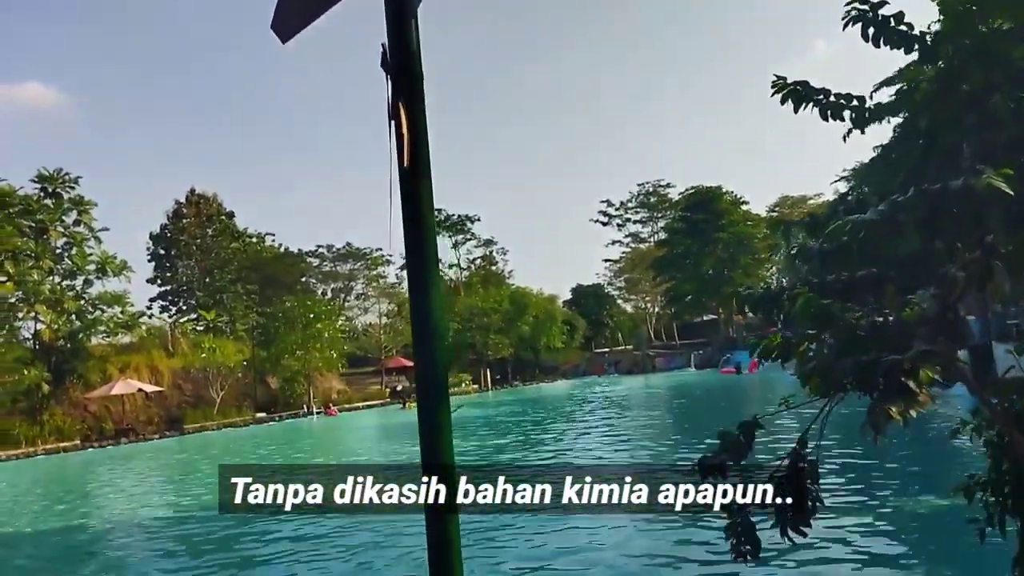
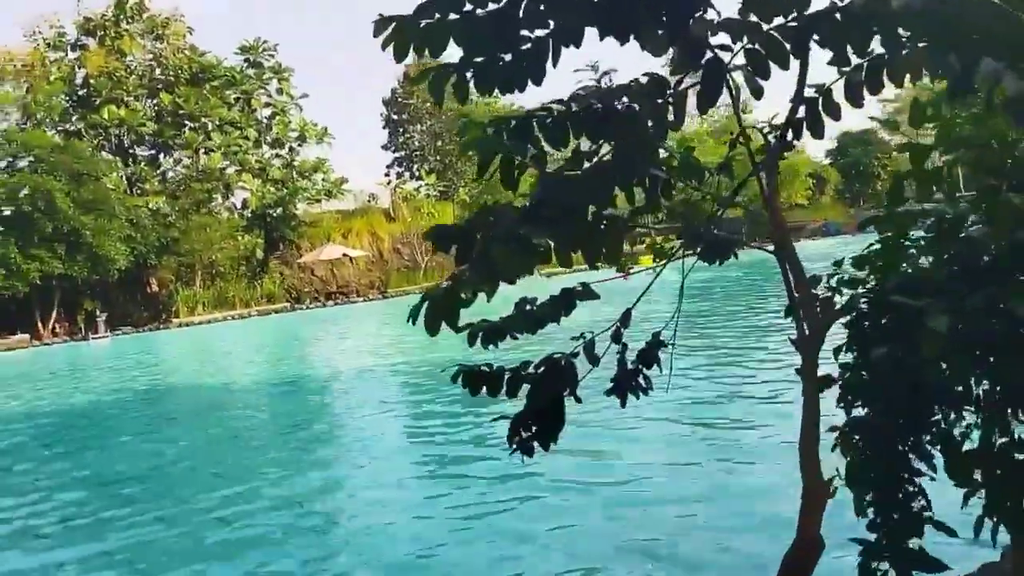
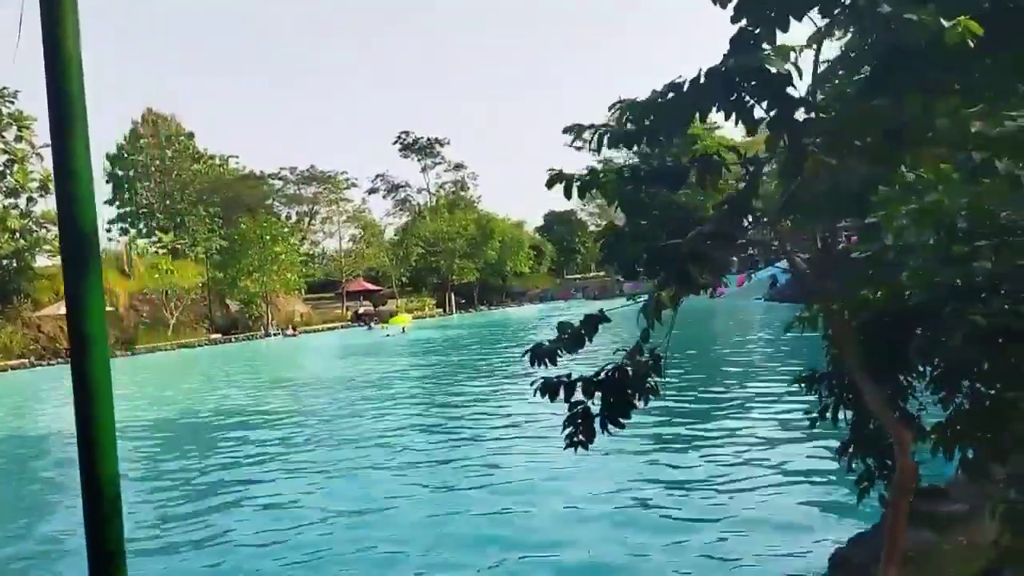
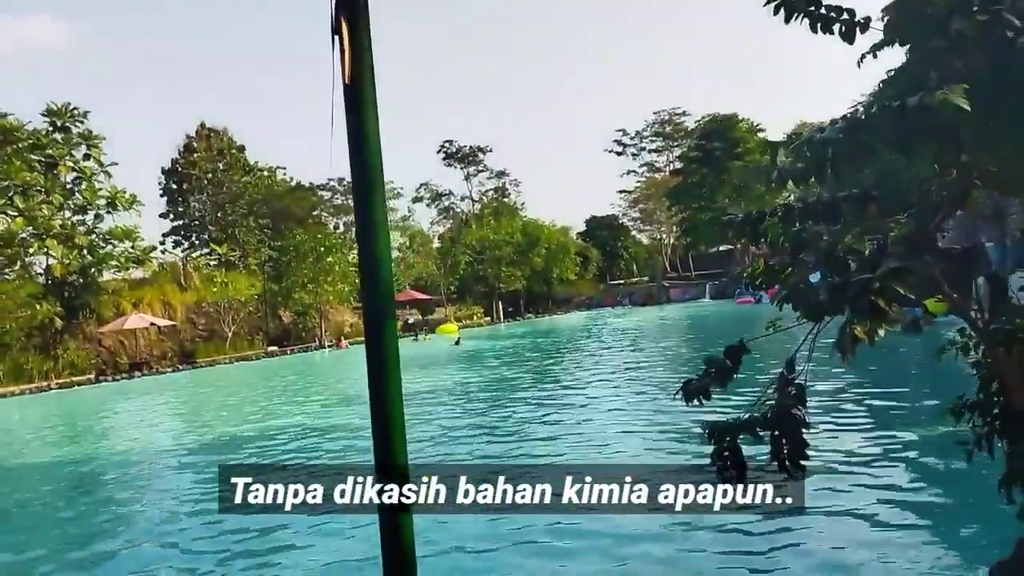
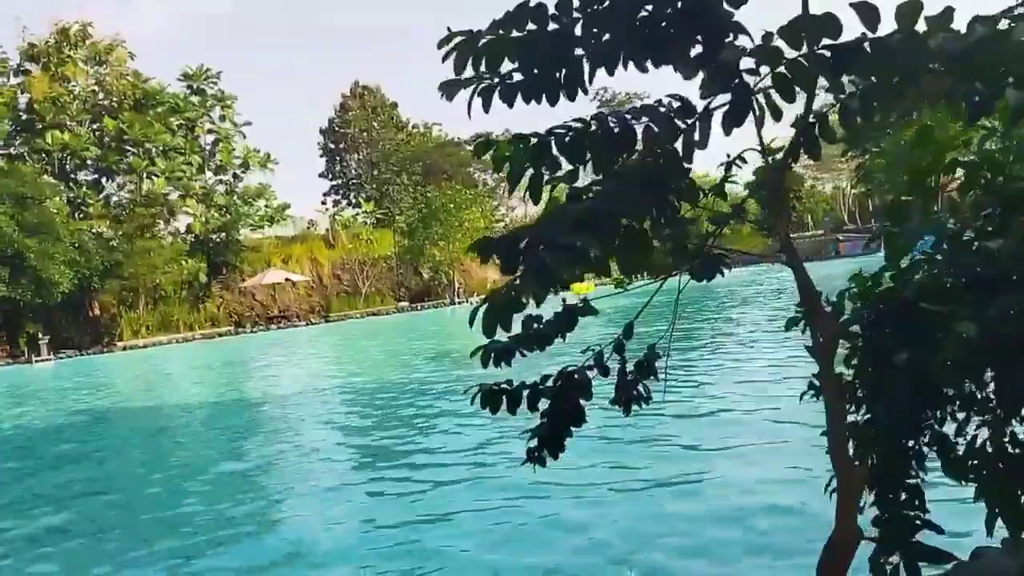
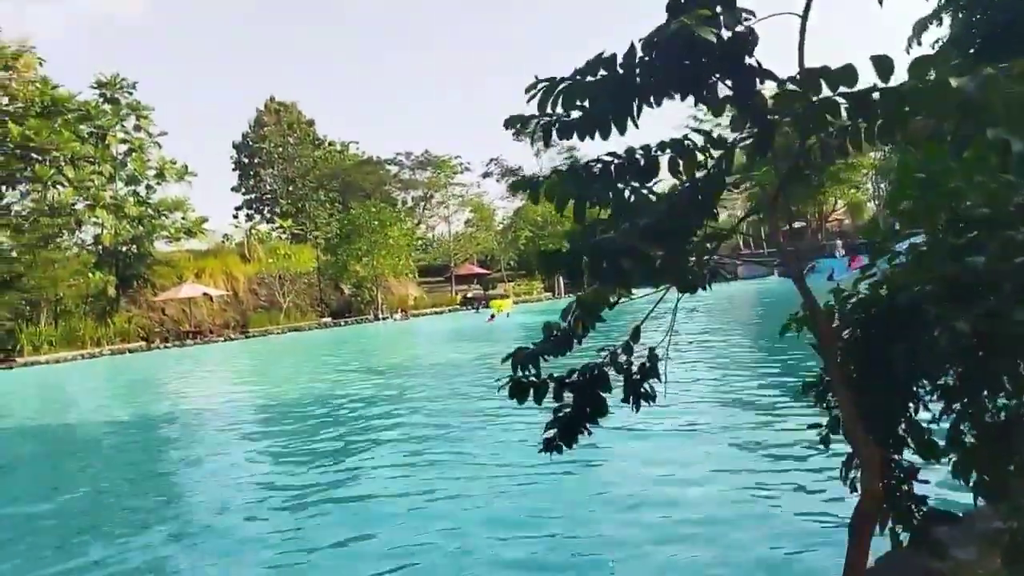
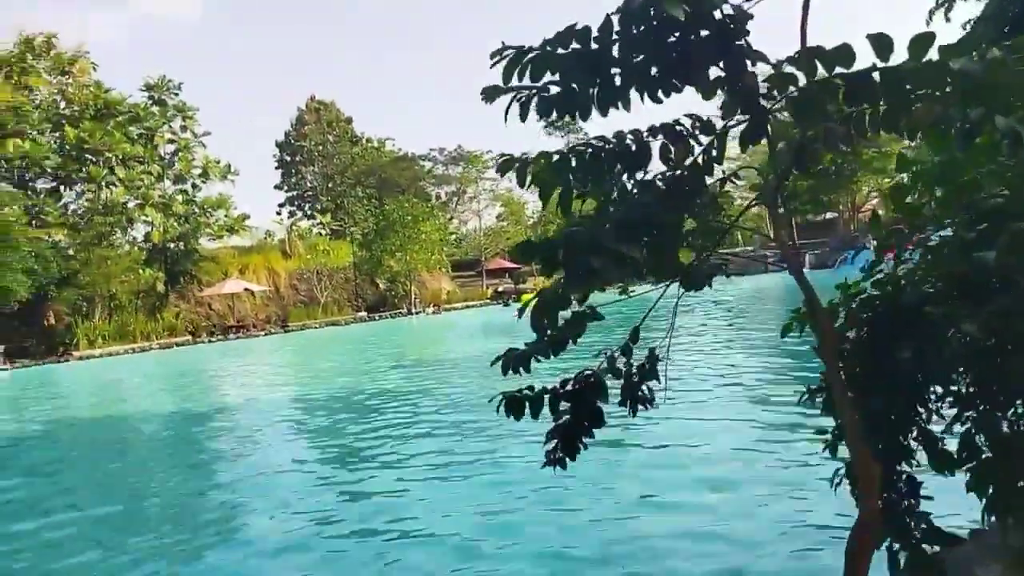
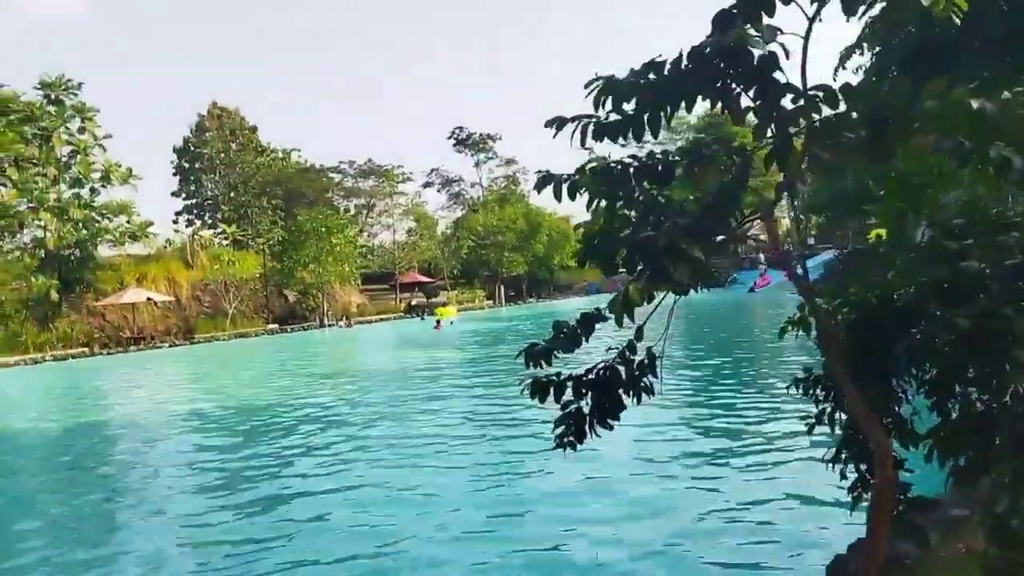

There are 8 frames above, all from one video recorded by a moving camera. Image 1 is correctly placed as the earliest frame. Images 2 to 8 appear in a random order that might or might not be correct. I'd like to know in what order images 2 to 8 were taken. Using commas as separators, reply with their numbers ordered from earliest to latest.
4, 3, 8, 6, 7, 5, 2
